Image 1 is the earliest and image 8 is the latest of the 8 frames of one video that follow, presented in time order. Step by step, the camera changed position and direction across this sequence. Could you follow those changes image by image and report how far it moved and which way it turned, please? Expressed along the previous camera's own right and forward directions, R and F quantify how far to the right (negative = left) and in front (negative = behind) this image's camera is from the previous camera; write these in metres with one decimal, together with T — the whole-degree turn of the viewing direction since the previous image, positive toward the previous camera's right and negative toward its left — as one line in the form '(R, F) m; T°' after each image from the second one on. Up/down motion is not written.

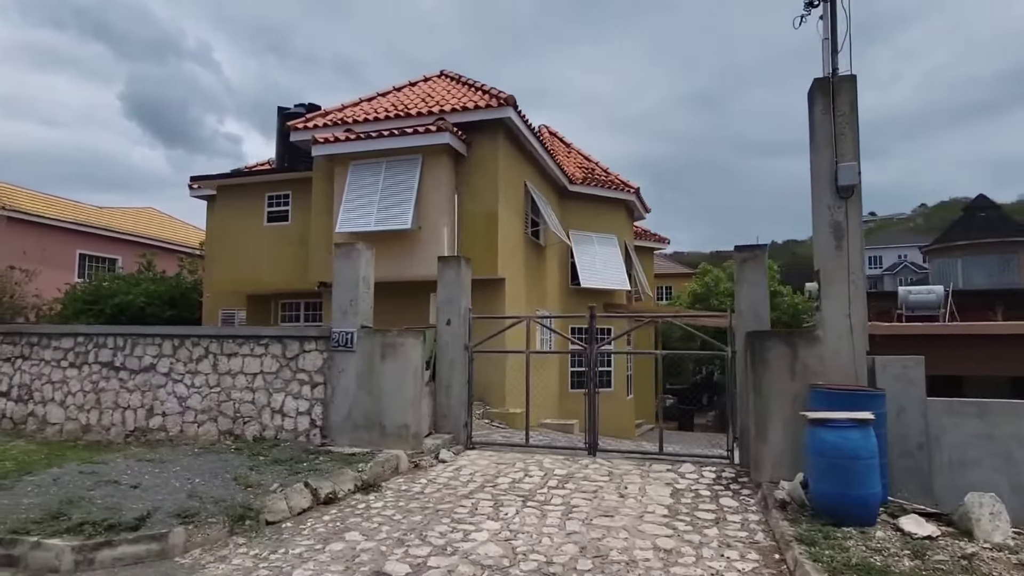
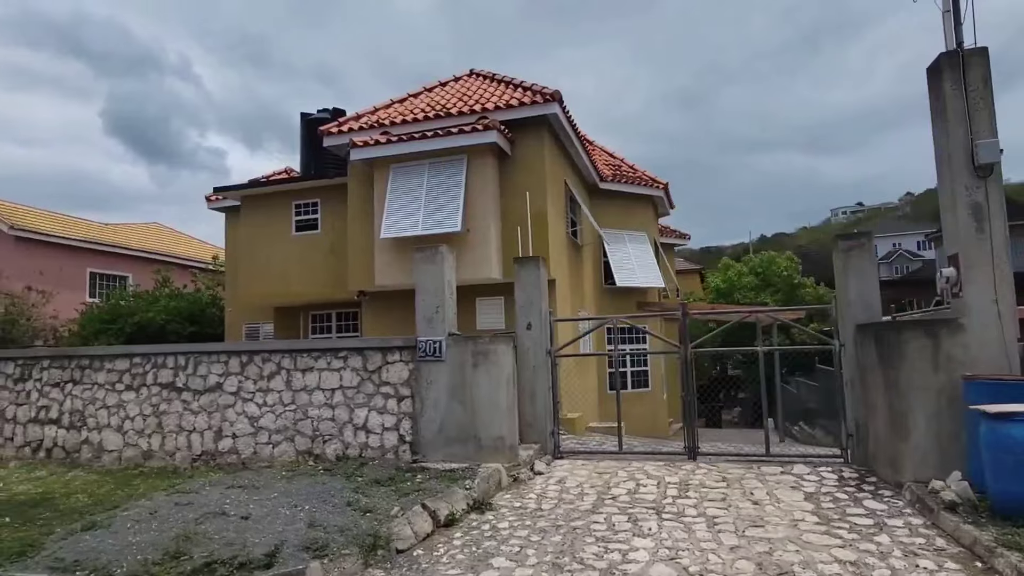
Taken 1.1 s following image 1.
(-1.6, +0.5) m; +1°
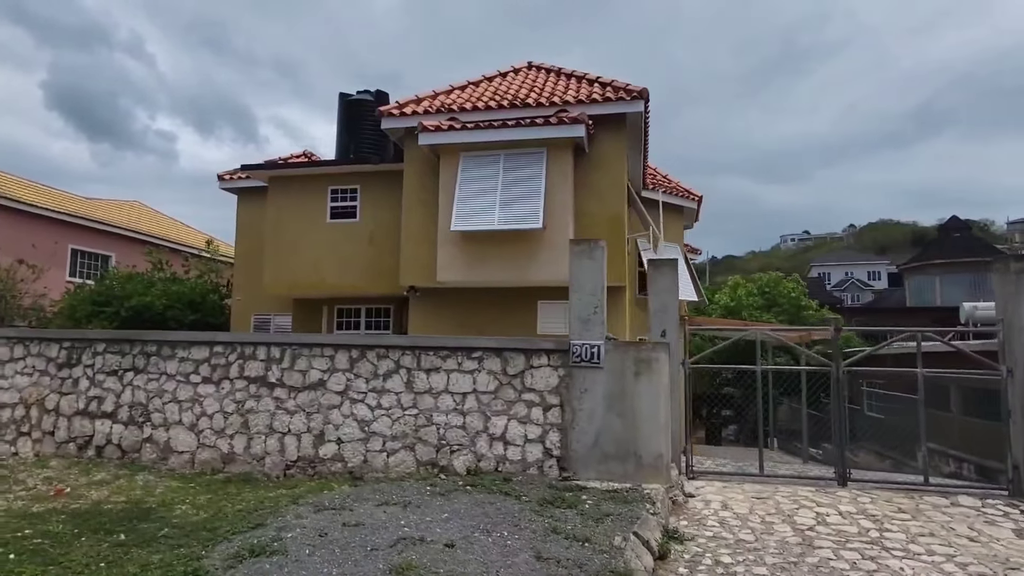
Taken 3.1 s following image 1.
(-2.9, +1.0) m; +5°
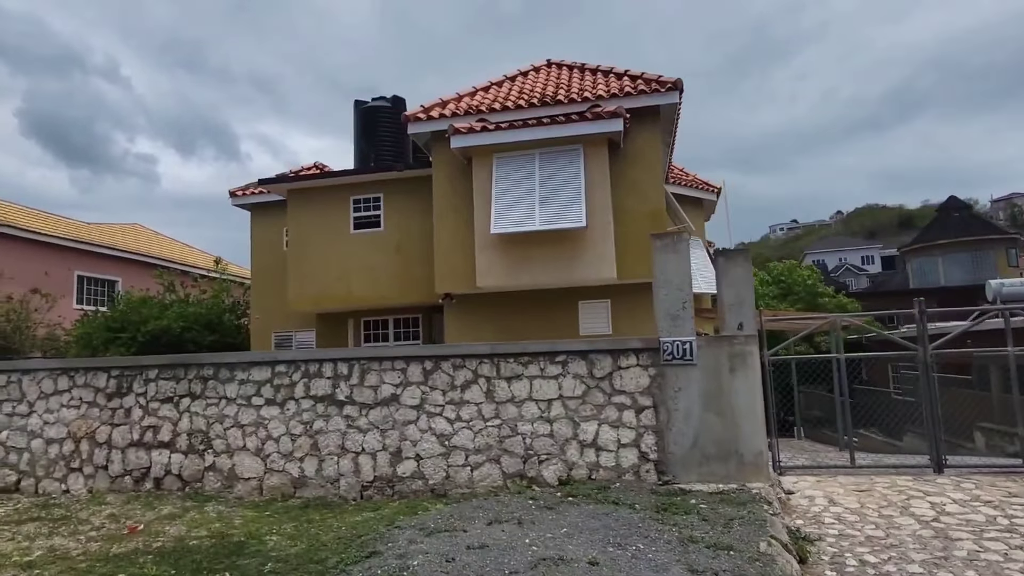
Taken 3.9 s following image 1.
(-1.2, +0.4) m; +1°
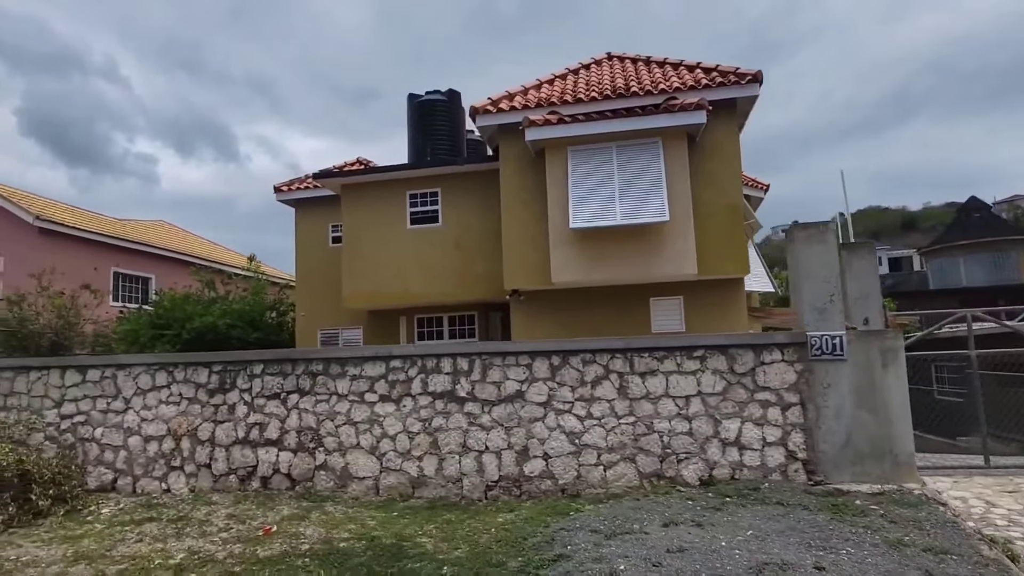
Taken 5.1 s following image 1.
(-1.7, +0.3) m; 0°
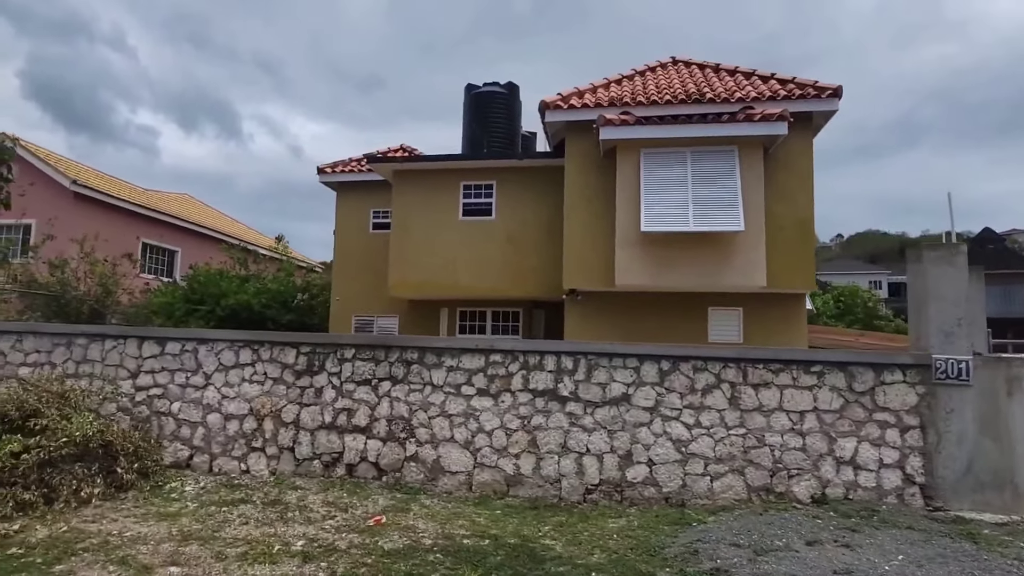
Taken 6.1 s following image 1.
(-1.6, +0.2) m; +1°
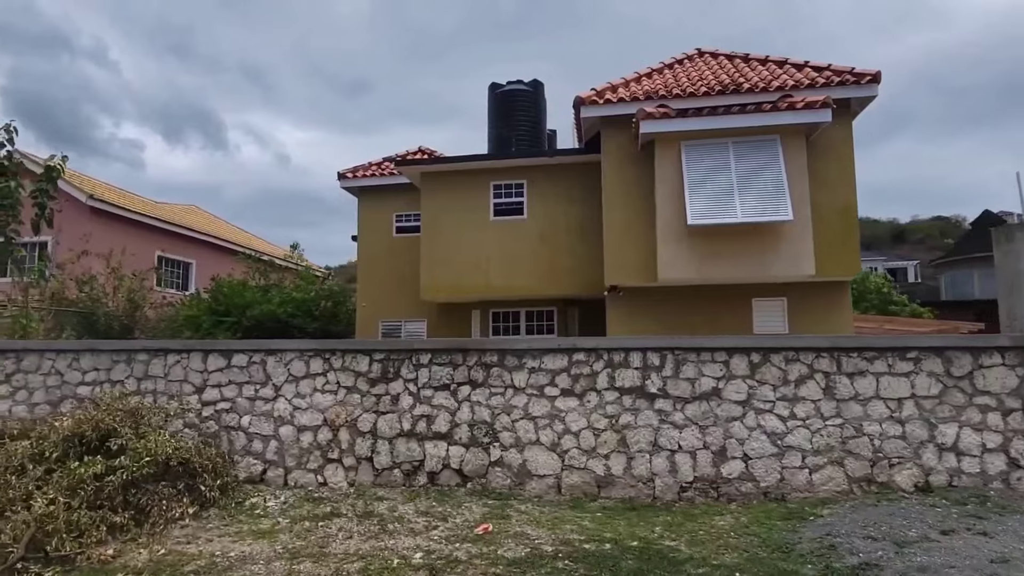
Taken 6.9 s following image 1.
(-1.2, +0.2) m; +1°
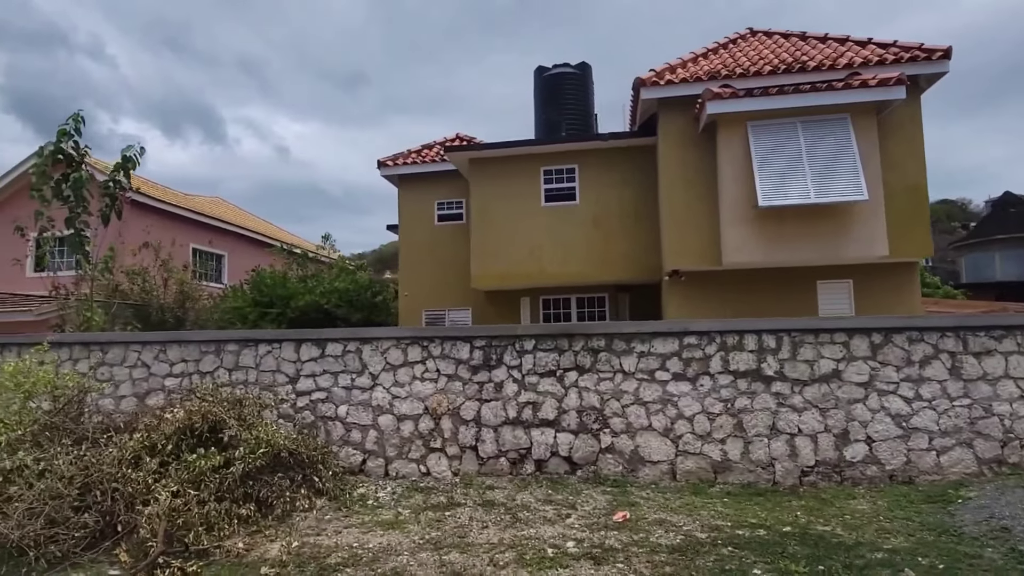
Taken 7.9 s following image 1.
(-1.4, +0.2) m; 0°
